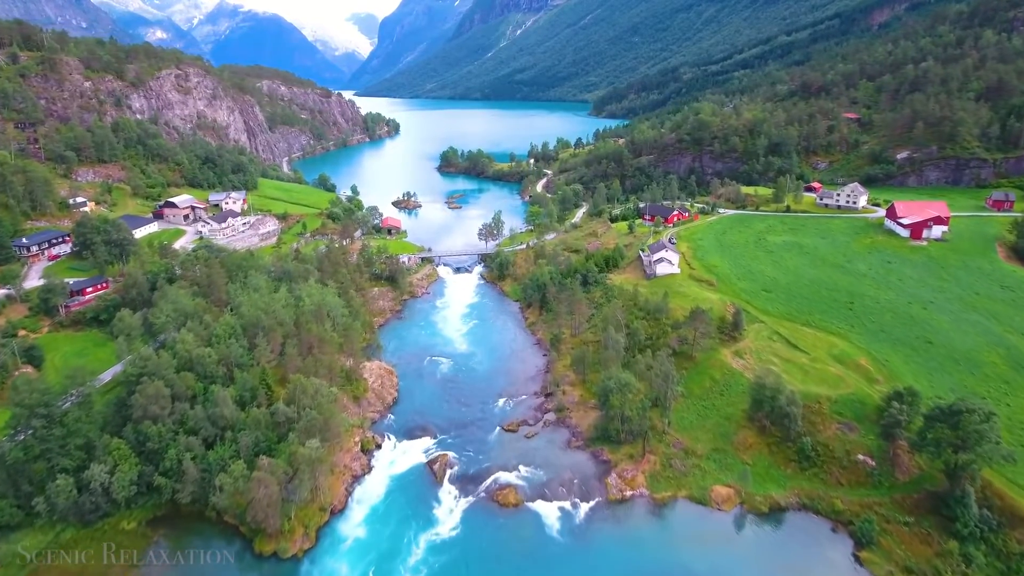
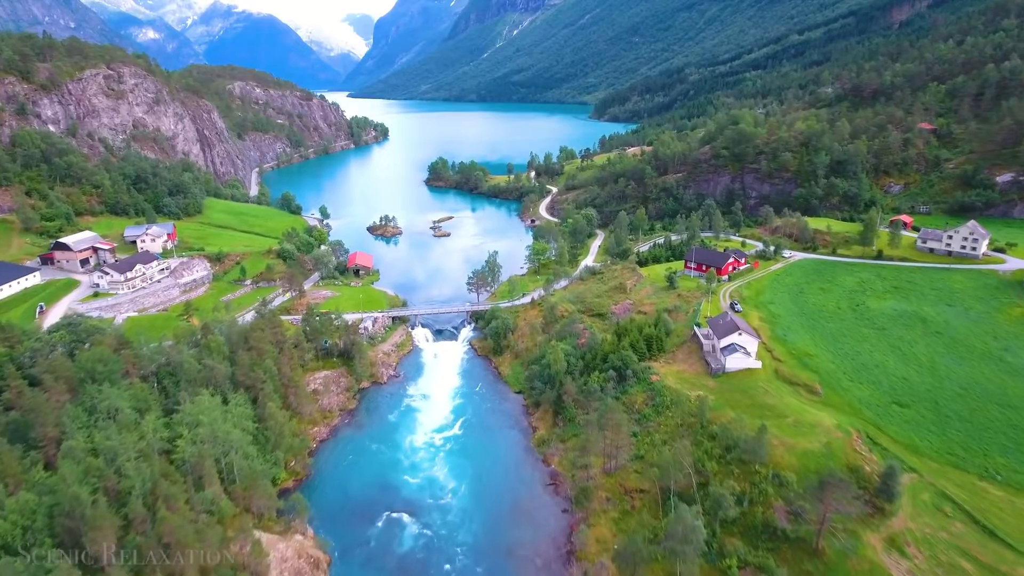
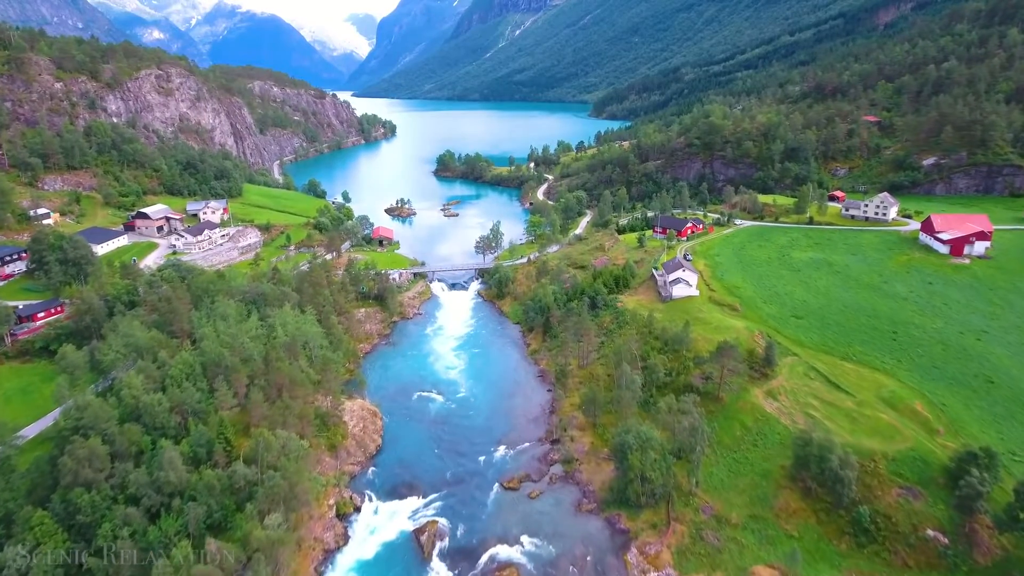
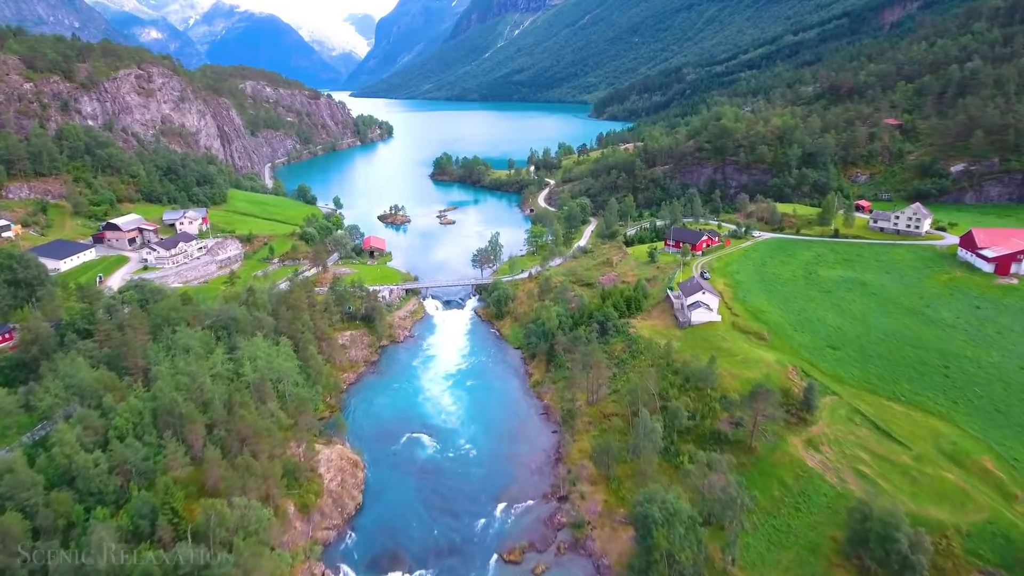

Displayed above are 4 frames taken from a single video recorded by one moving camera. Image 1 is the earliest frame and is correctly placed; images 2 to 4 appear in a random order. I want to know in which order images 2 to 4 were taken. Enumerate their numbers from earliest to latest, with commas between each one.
3, 4, 2
